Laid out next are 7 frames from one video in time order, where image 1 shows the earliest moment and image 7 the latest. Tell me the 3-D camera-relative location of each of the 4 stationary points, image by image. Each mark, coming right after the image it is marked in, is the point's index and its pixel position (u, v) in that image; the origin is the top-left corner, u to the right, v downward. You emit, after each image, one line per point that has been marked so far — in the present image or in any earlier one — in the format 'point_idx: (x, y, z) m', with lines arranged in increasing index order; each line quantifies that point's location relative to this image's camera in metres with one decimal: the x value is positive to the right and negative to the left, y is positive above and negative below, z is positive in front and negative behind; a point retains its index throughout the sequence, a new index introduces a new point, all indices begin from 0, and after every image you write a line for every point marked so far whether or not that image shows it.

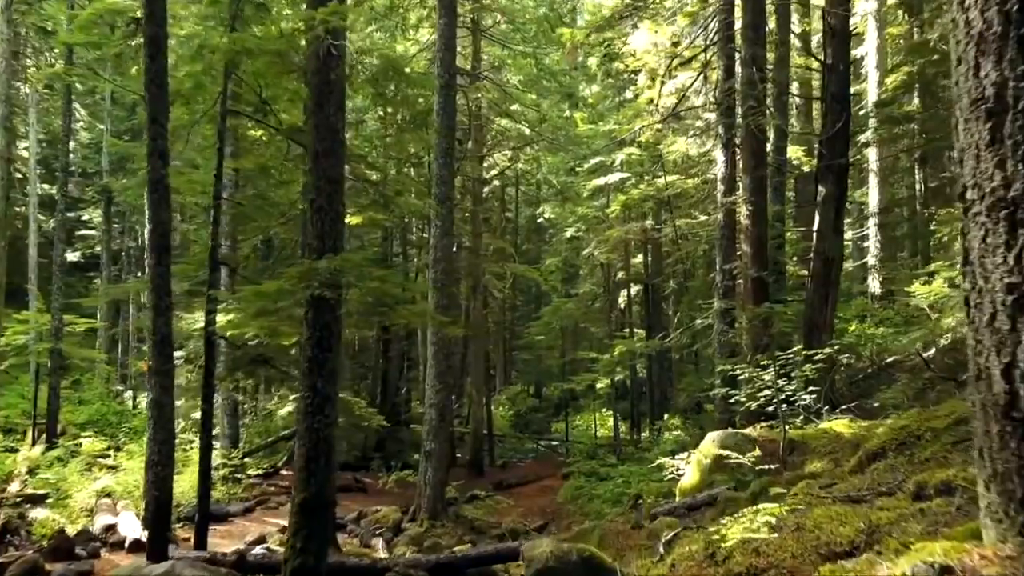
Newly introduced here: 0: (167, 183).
0: (-3.9, +1.2, +8.6) m
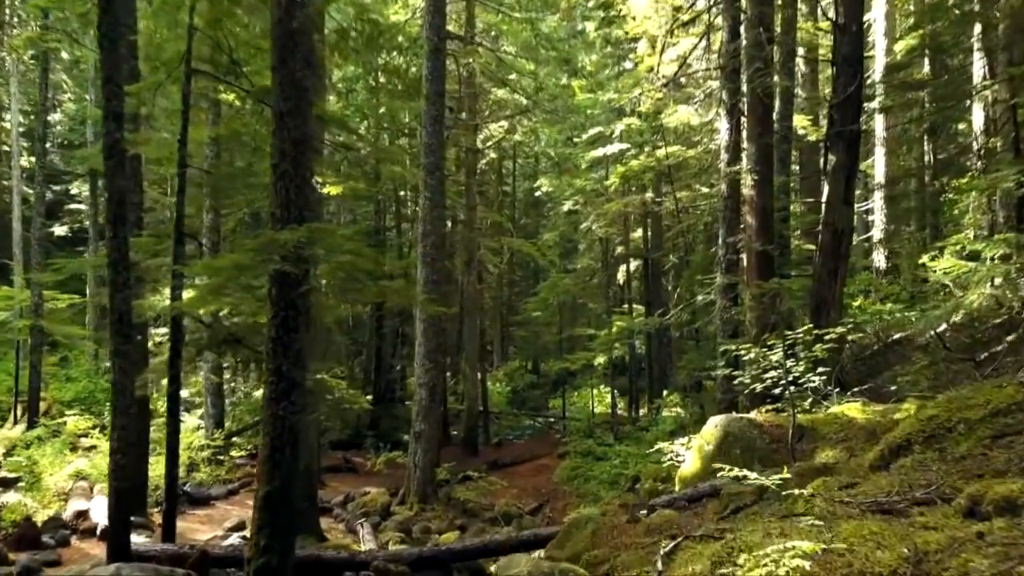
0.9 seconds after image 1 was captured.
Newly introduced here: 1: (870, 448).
0: (-4.0, +1.4, +8.0) m
1: (+2.8, -1.3, +5.9) m
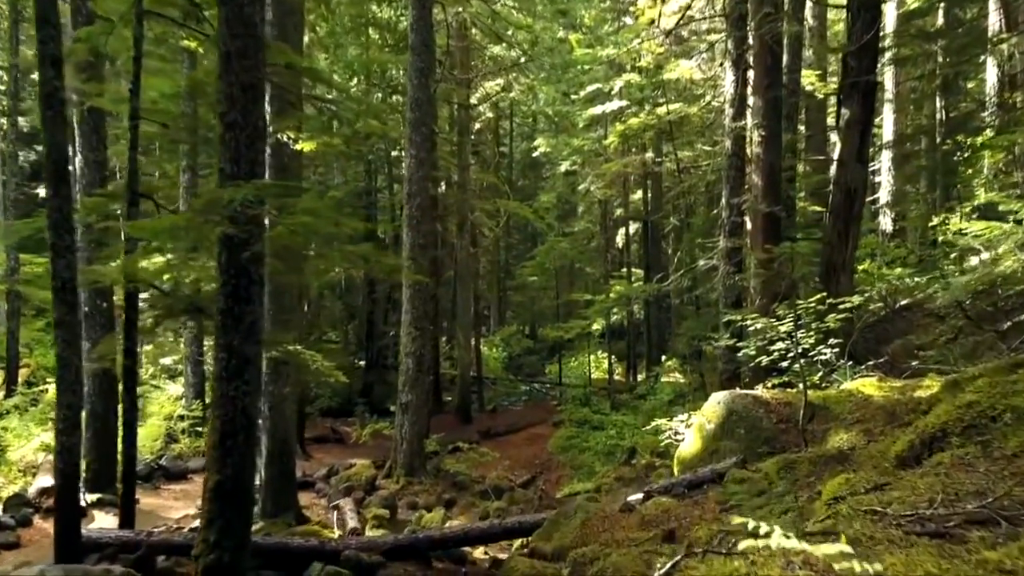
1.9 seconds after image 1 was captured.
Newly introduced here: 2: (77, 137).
0: (-4.2, +1.8, +7.2) m
1: (+2.7, -1.0, +5.3) m
2: (-6.1, +2.1, +10.8) m
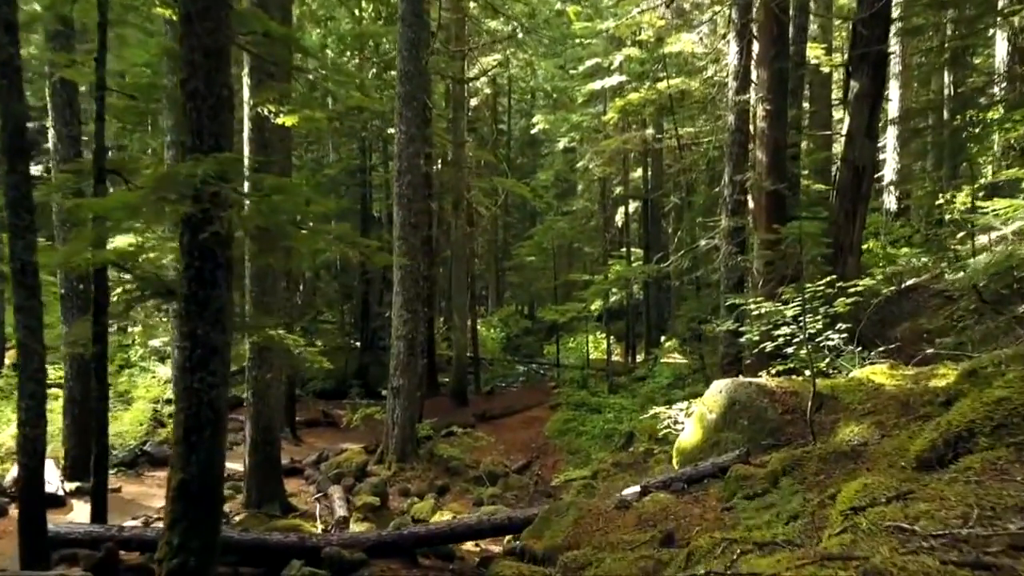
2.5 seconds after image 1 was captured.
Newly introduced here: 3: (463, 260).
0: (-4.2, +1.9, +6.7) m
1: (+2.6, -0.9, +4.9) m
2: (-6.2, +2.4, +10.3) m
3: (-1.2, +0.7, +19.6) m
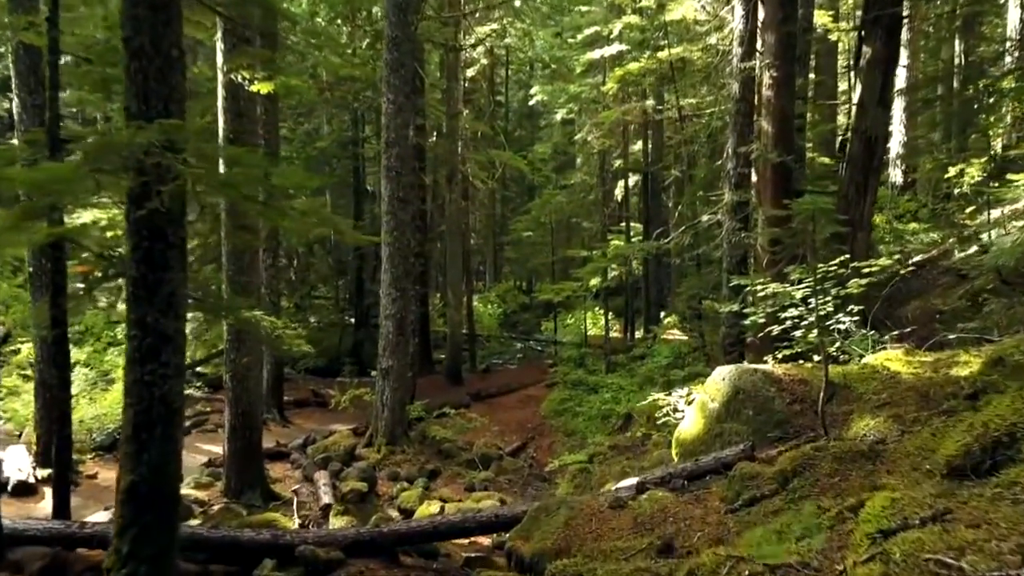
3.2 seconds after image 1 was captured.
0: (-4.3, +2.1, +6.1) m
1: (+2.5, -0.8, +4.4) m
2: (-6.3, +2.7, +9.7) m
3: (-1.4, +1.3, +19.1) m
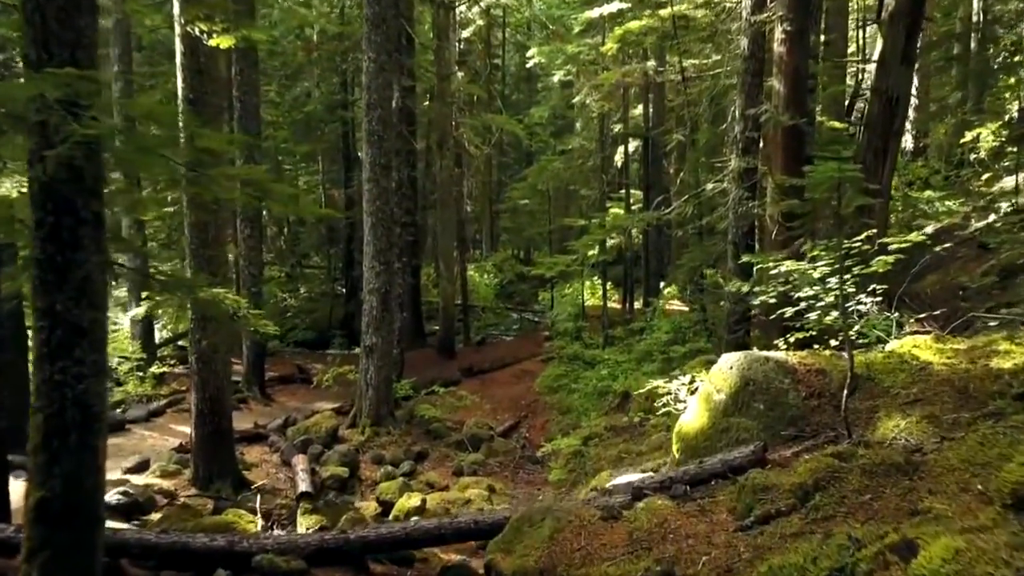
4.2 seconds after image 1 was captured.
0: (-4.5, +2.2, +5.3) m
1: (+2.3, -0.7, +3.7) m
2: (-6.4, +3.0, +8.9) m
3: (-1.5, +2.0, +18.3) m
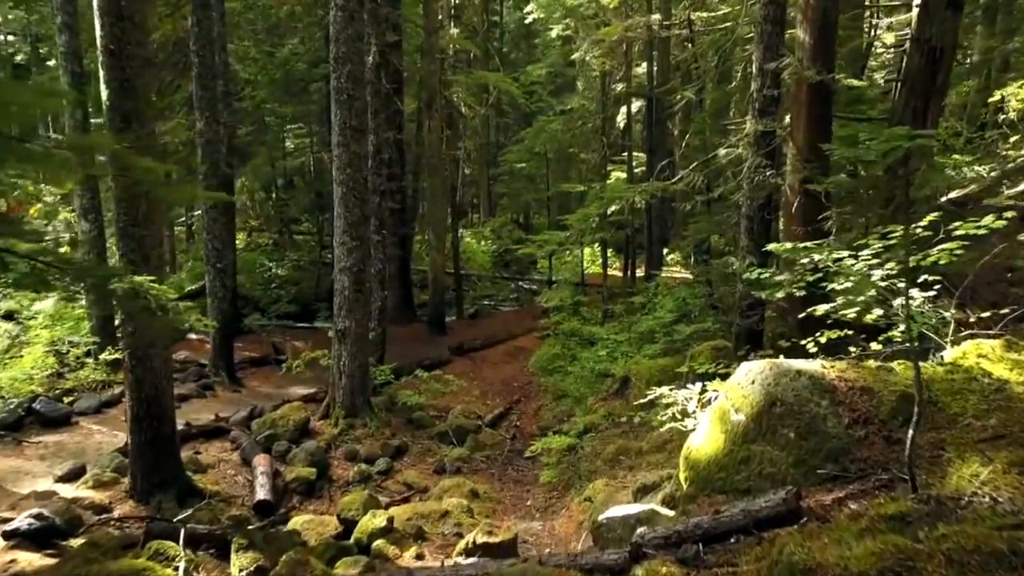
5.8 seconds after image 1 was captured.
0: (-4.7, +2.2, +4.0) m
1: (+2.1, -0.8, +2.6) m
2: (-6.6, +3.1, +7.6) m
3: (-1.6, +2.6, +17.0) m
